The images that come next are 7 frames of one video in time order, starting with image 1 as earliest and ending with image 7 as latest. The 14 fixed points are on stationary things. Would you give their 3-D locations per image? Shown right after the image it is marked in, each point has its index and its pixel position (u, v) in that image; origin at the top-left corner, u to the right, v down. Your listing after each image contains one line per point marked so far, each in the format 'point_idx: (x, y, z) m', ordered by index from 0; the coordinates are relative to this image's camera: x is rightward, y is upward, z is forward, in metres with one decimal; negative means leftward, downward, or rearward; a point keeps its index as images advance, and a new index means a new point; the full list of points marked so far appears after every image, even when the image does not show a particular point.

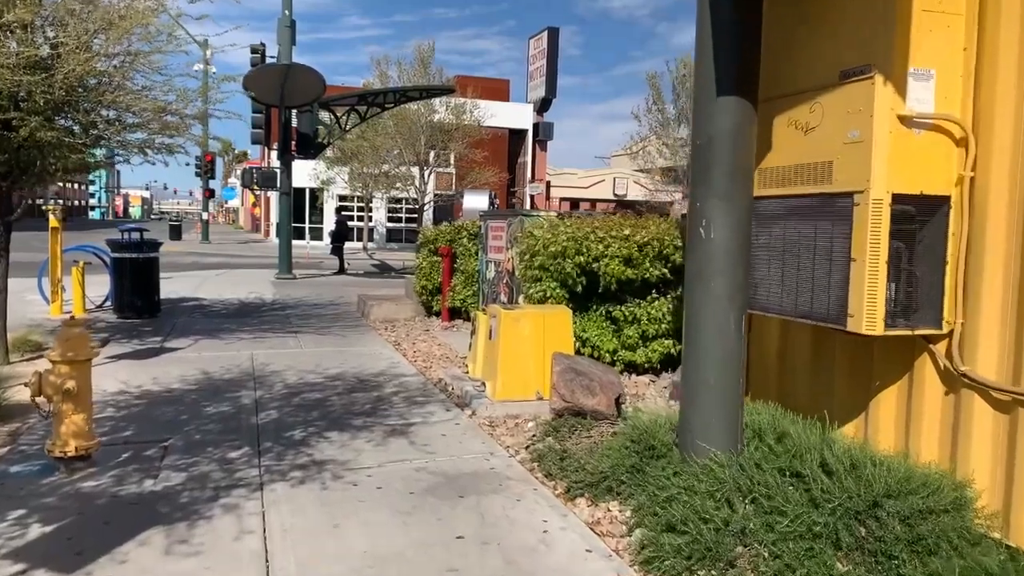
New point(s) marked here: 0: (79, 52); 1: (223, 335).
0: (-4.7, +2.5, +8.7) m
1: (-3.9, -0.7, +11.1) m
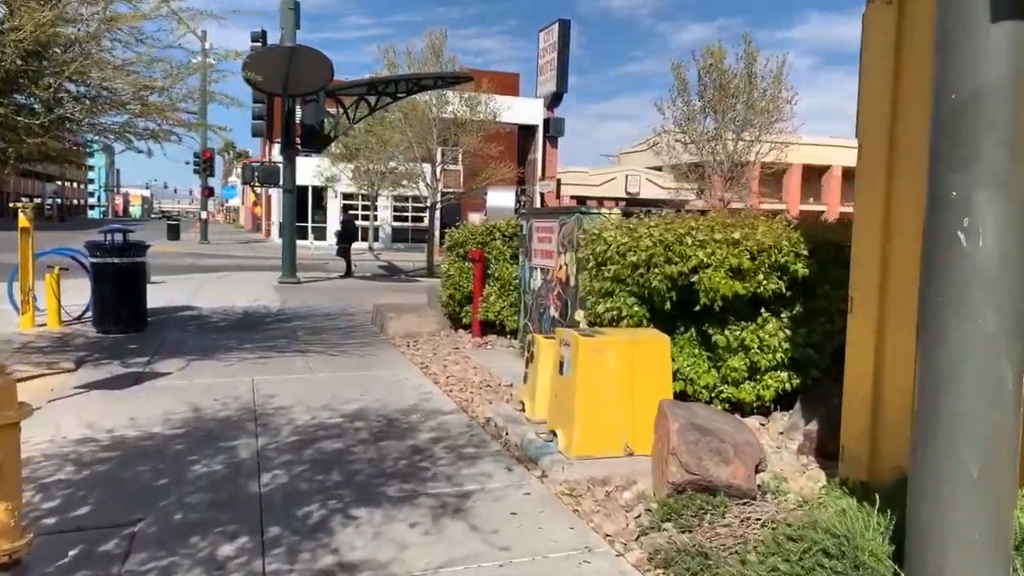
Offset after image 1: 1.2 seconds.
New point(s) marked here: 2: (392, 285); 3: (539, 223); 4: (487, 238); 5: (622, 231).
0: (-4.1, +2.4, +7.1) m
1: (-3.4, -0.8, +9.5) m
2: (-2.8, 0.0, +19.0) m
3: (+0.3, +0.7, +8.8) m
4: (-0.3, +0.6, +10.5) m
5: (+0.9, +0.5, +6.8) m
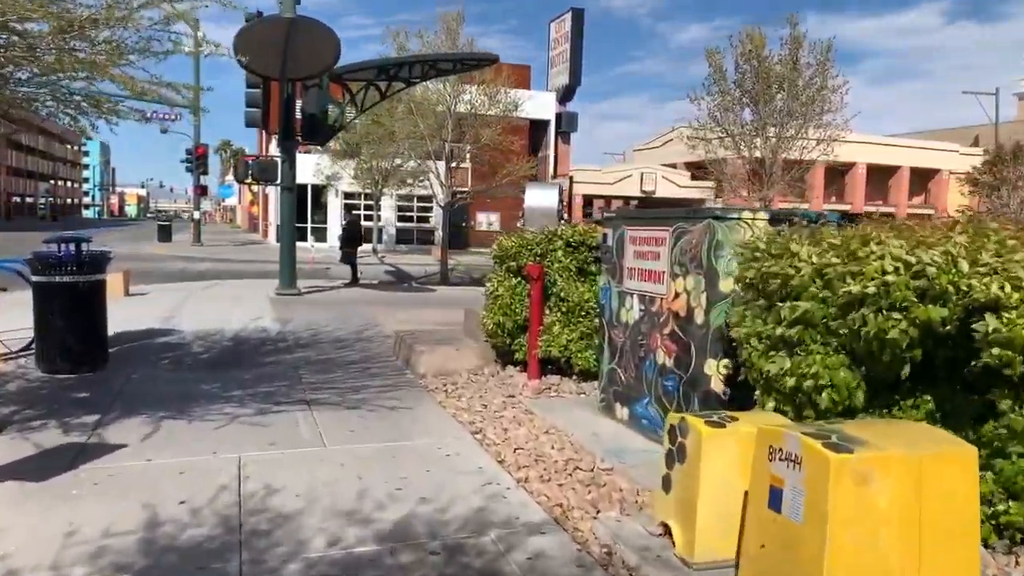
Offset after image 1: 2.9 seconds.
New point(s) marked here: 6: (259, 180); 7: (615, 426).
0: (-3.4, +2.1, +4.6) m
1: (-2.7, -1.0, +7.0) m
2: (-2.2, -0.3, +16.6) m
3: (+1.0, +0.5, +6.4) m
4: (+0.4, +0.4, +8.1) m
5: (+1.6, +0.2, +4.4) m
6: (-5.2, +2.2, +16.8) m
7: (+0.8, -1.1, +6.5) m
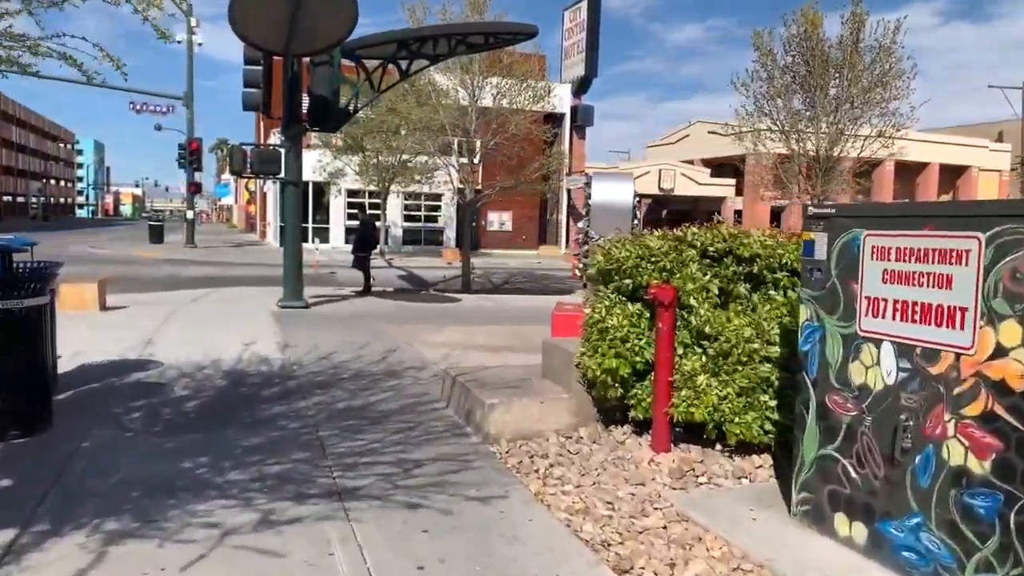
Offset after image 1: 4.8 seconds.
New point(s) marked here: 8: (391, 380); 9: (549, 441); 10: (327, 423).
0: (-2.6, +1.9, +2.1) m
1: (-1.9, -1.3, +4.5) m
2: (-1.4, -0.5, +14.1) m
3: (+1.8, +0.3, +3.9) m
4: (+1.2, +0.2, +5.6) m
5: (+2.4, 0.0, +1.9) m
6: (-4.5, +2.0, +14.3) m
7: (+1.6, -1.3, +4.1) m
8: (-1.2, -0.9, +7.9) m
9: (+0.3, -1.1, +5.9) m
10: (-1.5, -1.1, +6.3) m
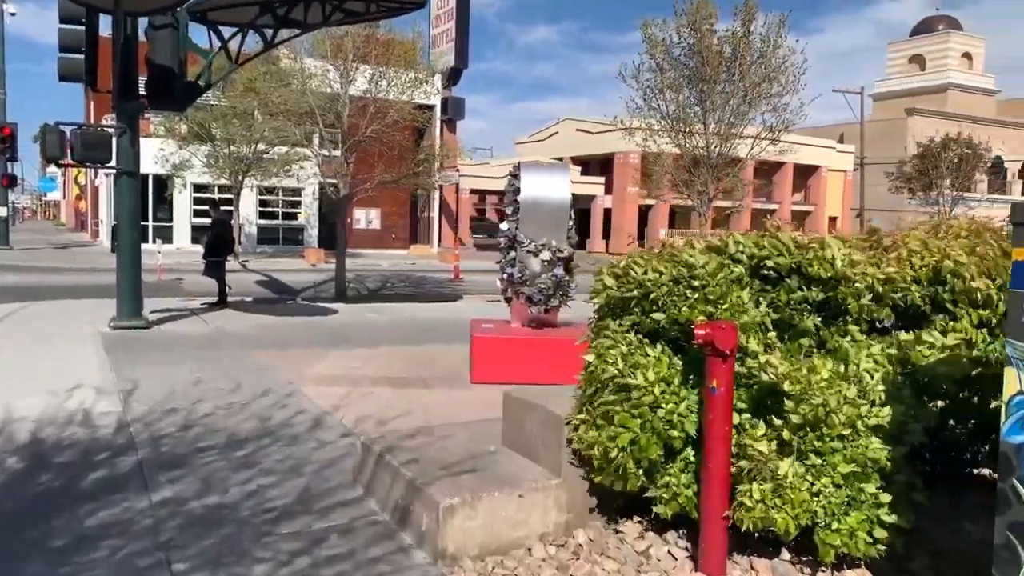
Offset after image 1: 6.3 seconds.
0: (-2.1, +1.7, -0.3) m
1: (-1.8, -1.5, +2.2) m
2: (-2.9, -0.6, +11.7) m
3: (+1.9, +0.1, +2.2) m
4: (+1.0, 0.0, +3.8) m
5: (+2.9, -0.2, +0.3) m
6: (-6.0, +1.8, +11.4) m
7: (+1.8, -1.5, +2.4) m
8: (-1.7, -1.1, +5.6) m
9: (+0.1, -1.3, +3.9) m
10: (-1.7, -1.3, +4.1) m
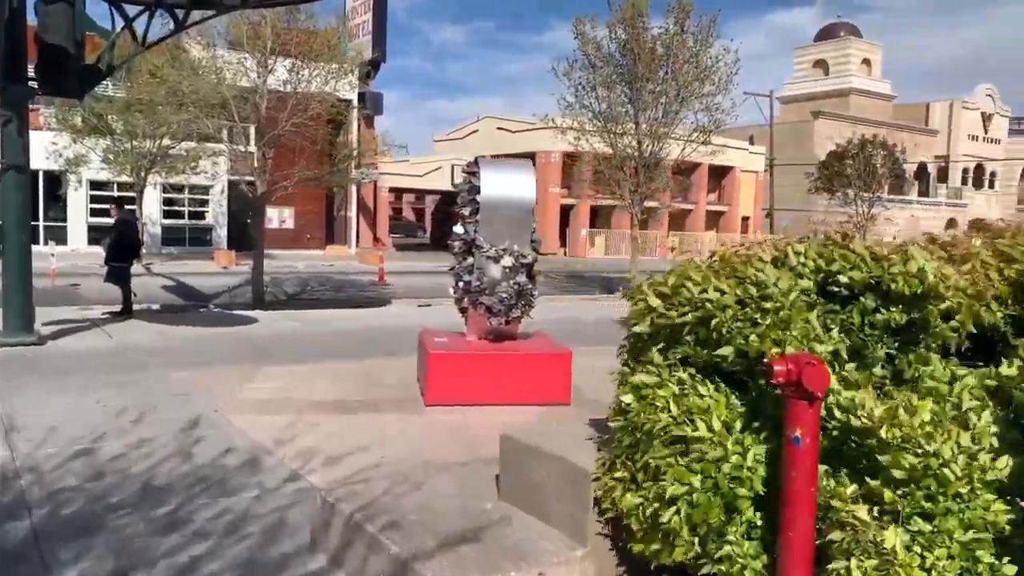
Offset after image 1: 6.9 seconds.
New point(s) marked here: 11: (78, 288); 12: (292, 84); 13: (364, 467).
0: (-1.6, +1.6, -1.4) m
1: (-1.5, -1.6, +1.2) m
2: (-3.6, -0.8, +10.5) m
3: (+2.2, 0.0, +1.6) m
4: (+1.1, -0.1, +3.1) m
5: (+3.4, -0.2, -0.2) m
6: (-6.7, +1.6, +9.9) m
7: (+2.0, -1.6, +1.7) m
8: (-1.7, -1.2, +4.6) m
9: (+0.2, -1.4, +3.1) m
10: (-1.6, -1.4, +3.1) m
11: (-9.5, 0.0, +17.8) m
12: (-4.7, +4.4, +17.2) m
13: (-0.9, -1.0, +5.0) m
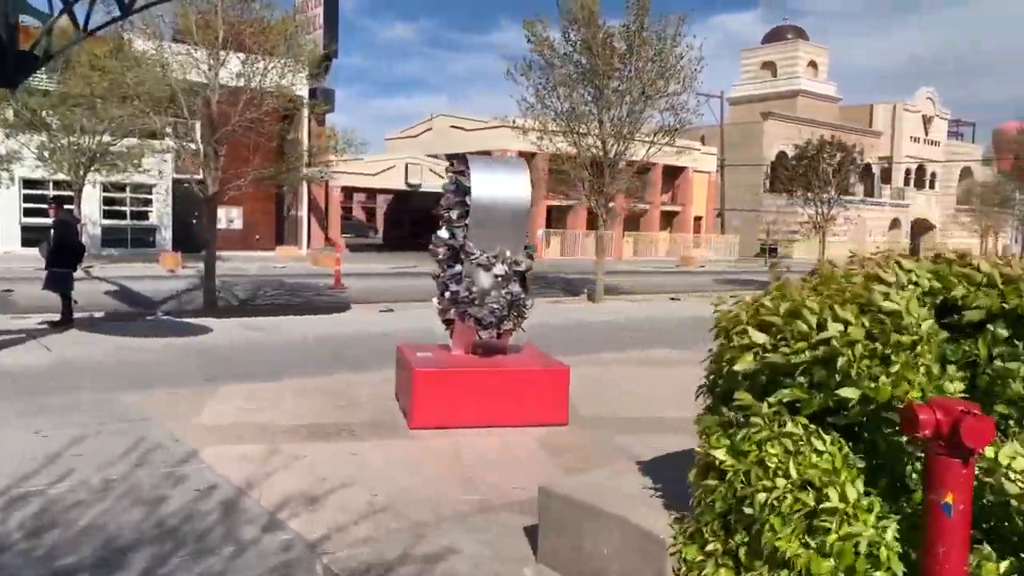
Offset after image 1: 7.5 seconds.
0: (-1.1, +1.5, -2.1) m
1: (-1.2, -1.7, +0.5) m
2: (-3.9, -0.9, +9.6) m
3: (+2.5, -0.1, +1.1) m
4: (+1.3, -0.2, +2.5) m
5: (+3.8, -0.3, -0.6) m
6: (-6.9, +1.5, +8.8) m
7: (+2.3, -1.6, +1.2) m
8: (-1.6, -1.3, +3.9) m
9: (+0.4, -1.5, +2.5) m
10: (-1.4, -1.5, +2.3) m
11: (-10.2, -0.1, +16.6) m
12: (-5.3, +4.3, +16.2) m
13: (-0.8, -1.1, +4.3) m
